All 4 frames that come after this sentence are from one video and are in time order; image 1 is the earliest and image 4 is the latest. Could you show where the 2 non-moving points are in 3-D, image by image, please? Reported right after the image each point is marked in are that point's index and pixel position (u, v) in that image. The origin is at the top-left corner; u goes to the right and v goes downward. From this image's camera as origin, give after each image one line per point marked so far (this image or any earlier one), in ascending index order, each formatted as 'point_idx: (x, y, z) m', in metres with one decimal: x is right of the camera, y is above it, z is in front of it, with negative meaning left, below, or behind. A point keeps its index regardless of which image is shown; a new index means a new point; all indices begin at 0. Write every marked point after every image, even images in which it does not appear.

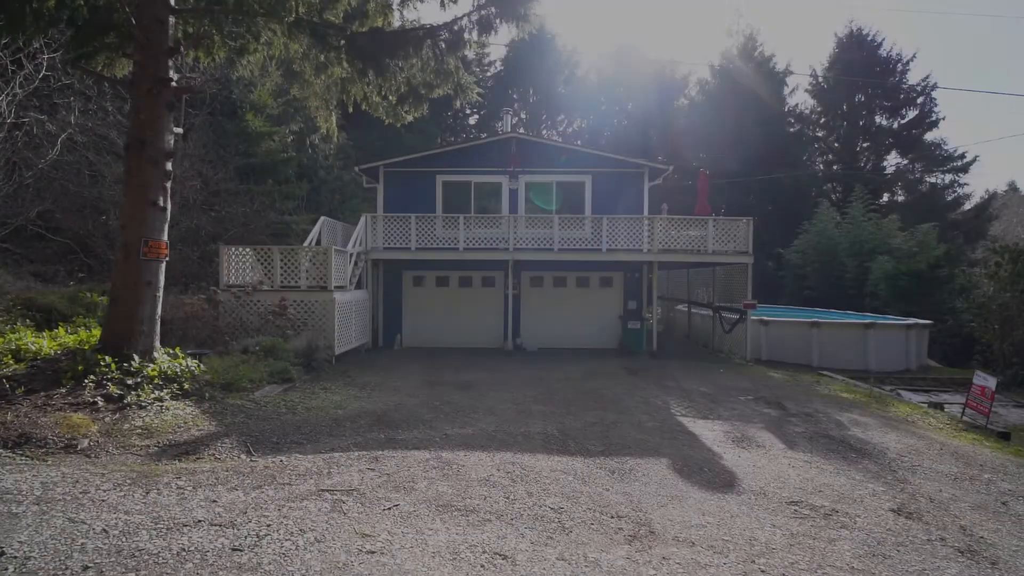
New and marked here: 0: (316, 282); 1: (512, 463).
0: (-4.6, +0.1, +11.8) m
1: (0.0, -1.8, +5.0) m
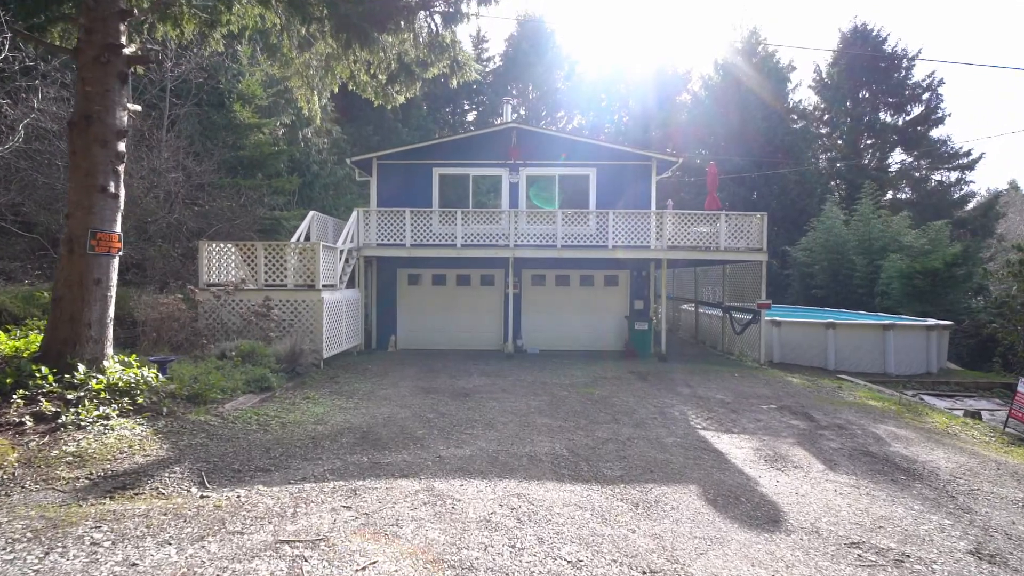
0: (-4.6, +0.2, +11.0) m
1: (0.0, -1.8, +4.2) m
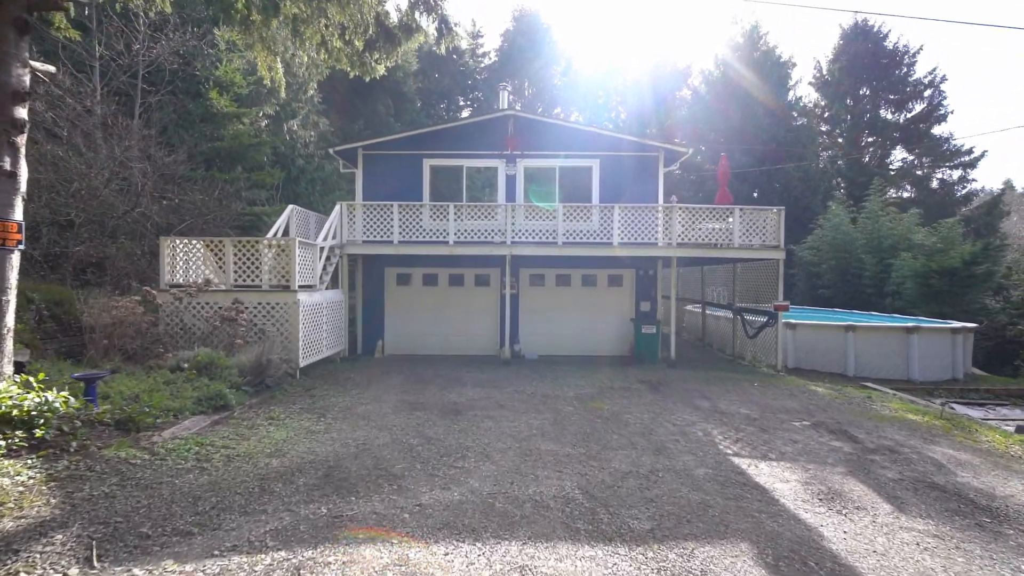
0: (-4.7, +0.1, +9.9) m
1: (0.0, -1.8, +3.2) m
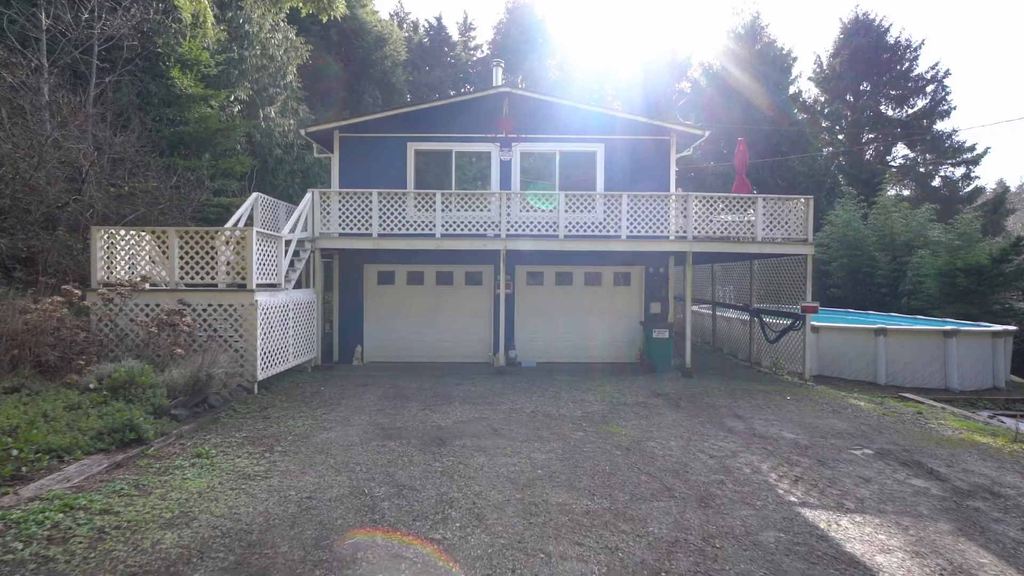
0: (-4.7, +0.2, +8.4) m
1: (+0.1, -1.8, +1.7) m
